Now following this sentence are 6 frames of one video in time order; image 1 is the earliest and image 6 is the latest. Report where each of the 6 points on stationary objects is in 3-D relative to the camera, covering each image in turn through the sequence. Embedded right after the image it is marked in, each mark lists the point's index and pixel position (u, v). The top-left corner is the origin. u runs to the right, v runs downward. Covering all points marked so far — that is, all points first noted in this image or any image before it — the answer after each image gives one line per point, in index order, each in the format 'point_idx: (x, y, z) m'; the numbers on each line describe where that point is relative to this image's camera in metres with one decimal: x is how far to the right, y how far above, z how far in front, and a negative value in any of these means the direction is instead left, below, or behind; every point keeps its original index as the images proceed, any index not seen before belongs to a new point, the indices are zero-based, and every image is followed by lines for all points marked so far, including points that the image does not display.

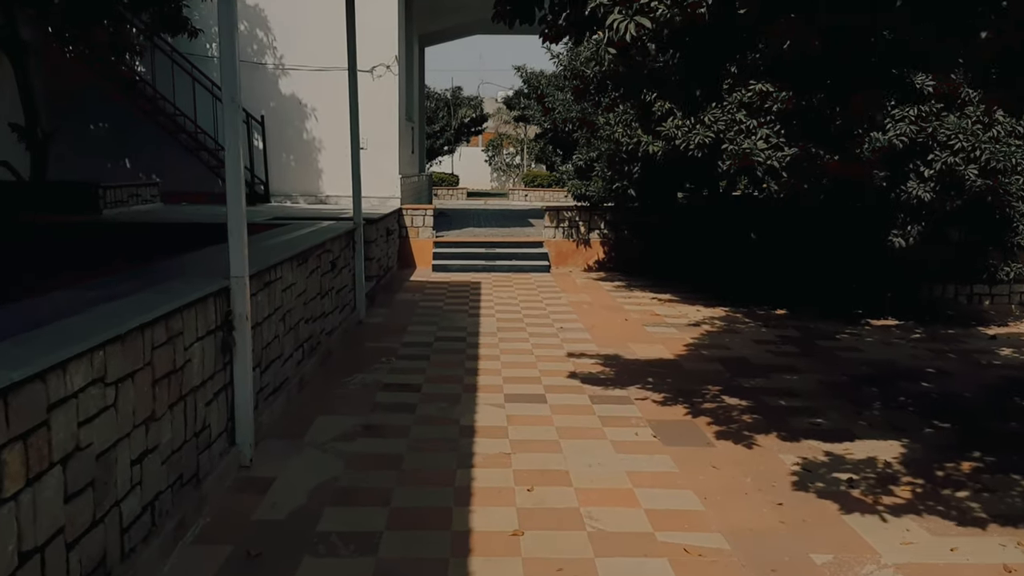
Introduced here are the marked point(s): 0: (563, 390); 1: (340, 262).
0: (+0.3, -0.7, +5.5) m
1: (-1.4, +0.2, +7.0) m
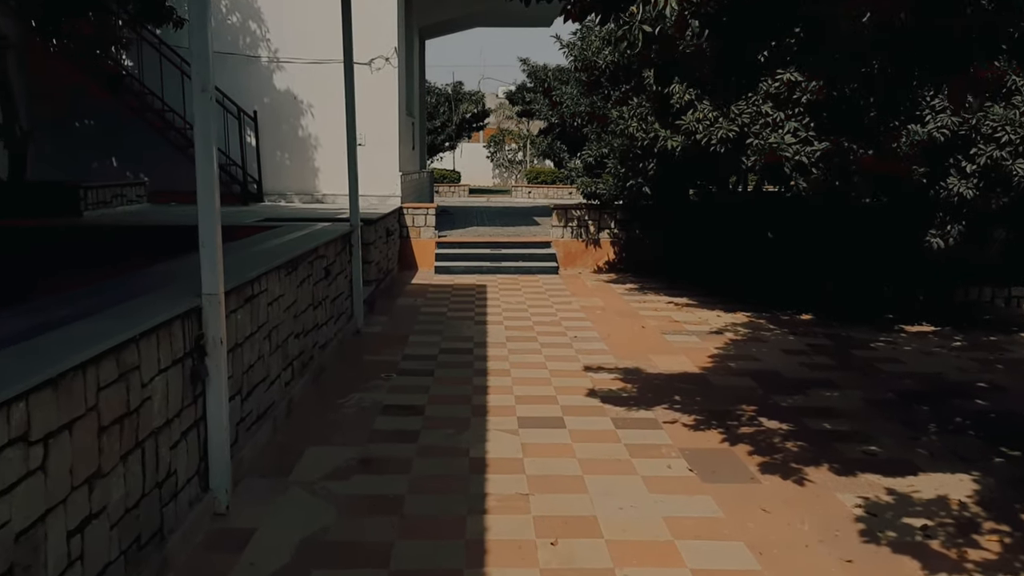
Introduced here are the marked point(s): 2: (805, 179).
0: (+0.4, -0.7, +4.9) m
1: (-1.3, +0.1, +6.4) m
2: (+2.5, +0.9, +7.2) m
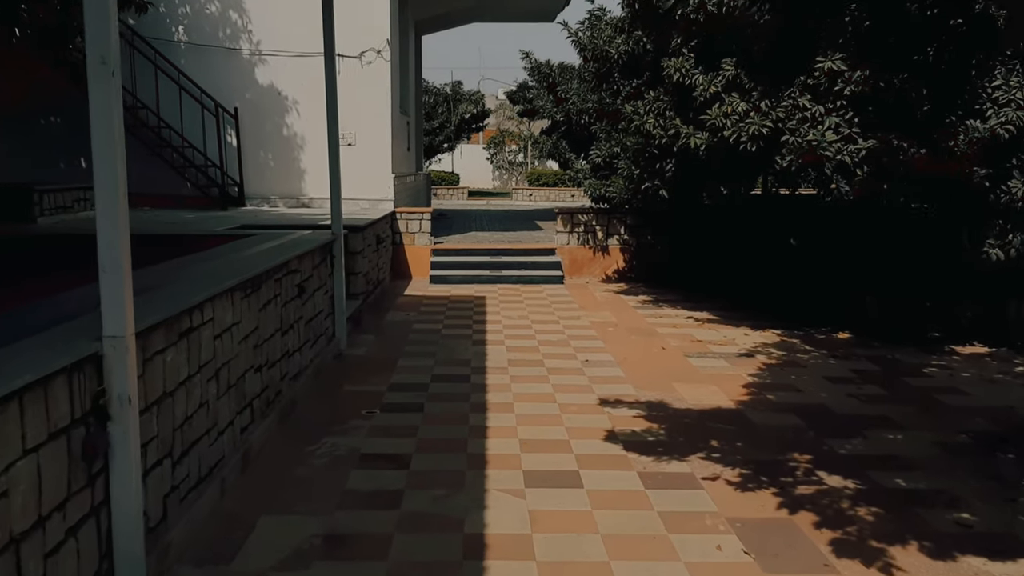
0: (+0.4, -0.8, +4.1) m
1: (-1.3, 0.0, +5.6) m
2: (+2.5, +0.8, +6.4) m
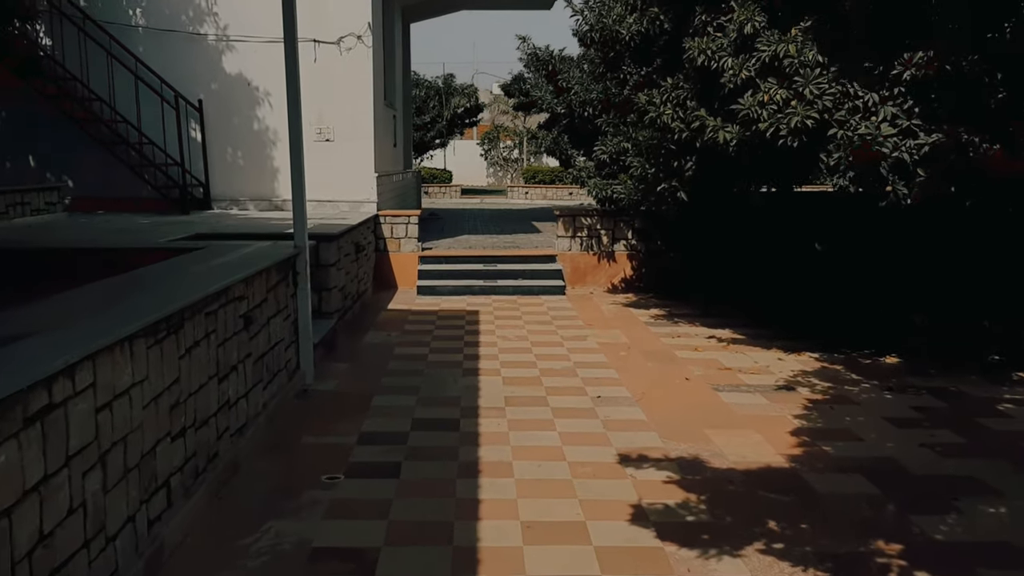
0: (+0.4, -1.0, +3.1) m
1: (-1.3, -0.1, +4.6) m
2: (+2.5, +0.7, +5.4) m
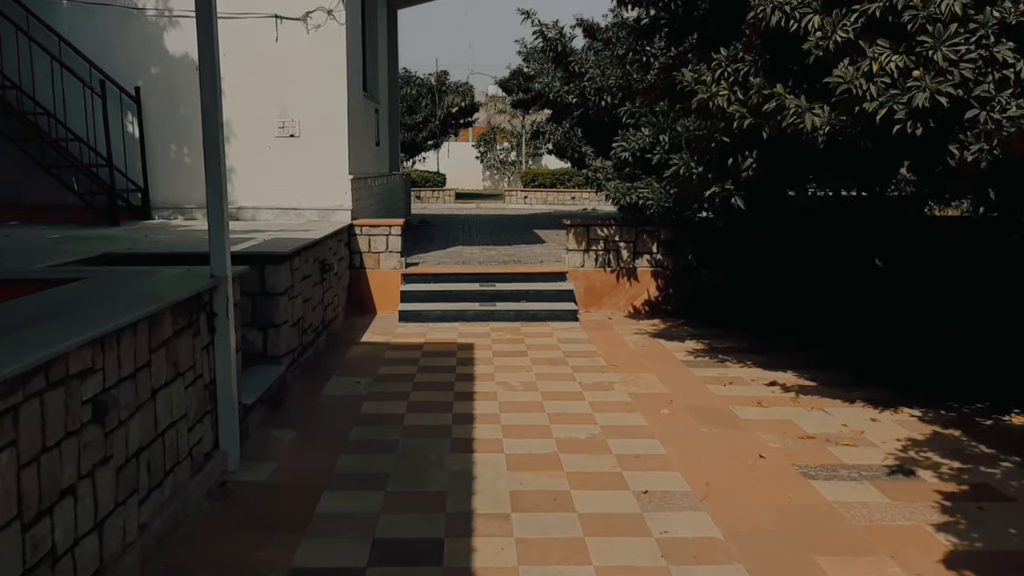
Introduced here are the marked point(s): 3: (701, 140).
0: (+0.5, -1.2, +1.5) m
1: (-1.3, -0.3, +3.0) m
2: (+2.5, +0.4, +3.9) m
3: (+1.2, +0.9, +5.2) m
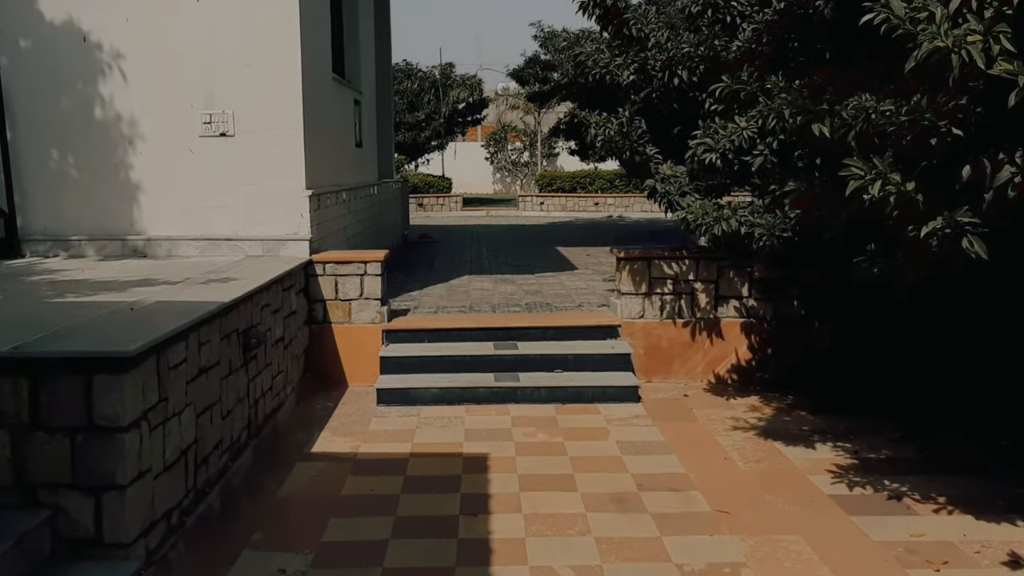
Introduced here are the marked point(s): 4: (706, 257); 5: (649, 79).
0: (+0.6, -1.6, -0.9) m
1: (-1.2, -0.7, +0.6) m
2: (+2.7, +0.1, +1.4) m
3: (+1.3, +0.5, +2.8) m
4: (+1.2, +0.2, +5.3) m
5: (+0.8, +1.3, +5.2) m
